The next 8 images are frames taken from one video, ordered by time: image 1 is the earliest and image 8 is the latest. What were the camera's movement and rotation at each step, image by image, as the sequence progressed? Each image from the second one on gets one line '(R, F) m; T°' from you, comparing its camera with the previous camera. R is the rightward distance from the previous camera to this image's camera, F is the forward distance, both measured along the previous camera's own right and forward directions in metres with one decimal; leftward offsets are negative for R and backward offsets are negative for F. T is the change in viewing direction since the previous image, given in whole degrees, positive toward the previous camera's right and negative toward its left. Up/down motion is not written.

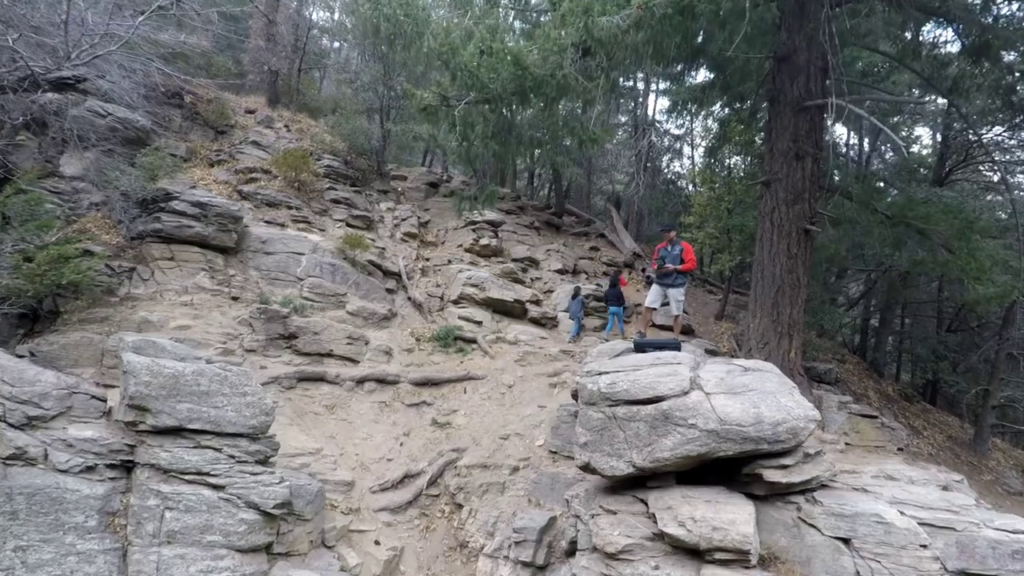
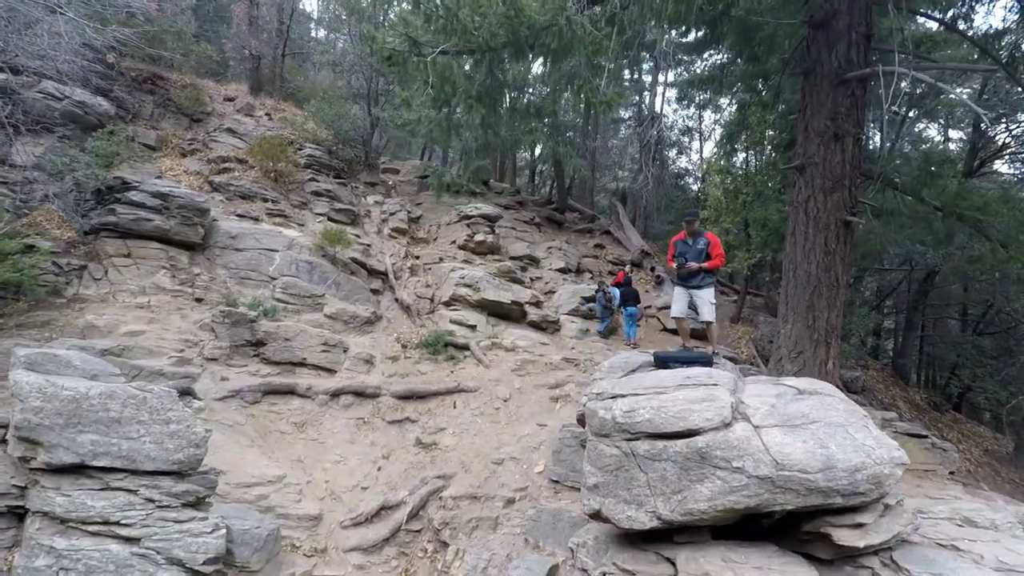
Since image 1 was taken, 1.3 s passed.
(+0.1, +1.2) m; 0°
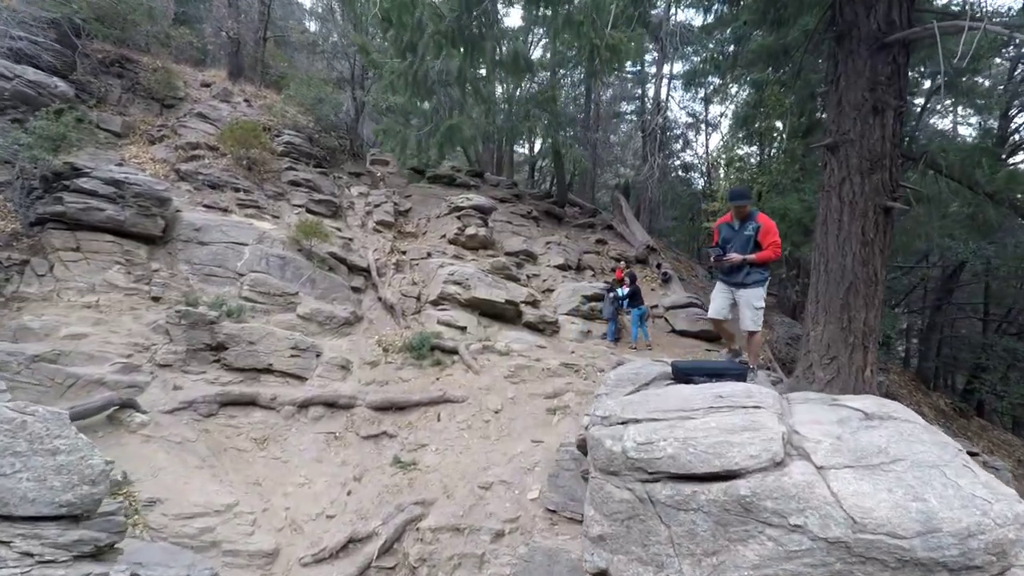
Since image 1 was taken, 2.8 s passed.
(+0.1, +1.0) m; 0°
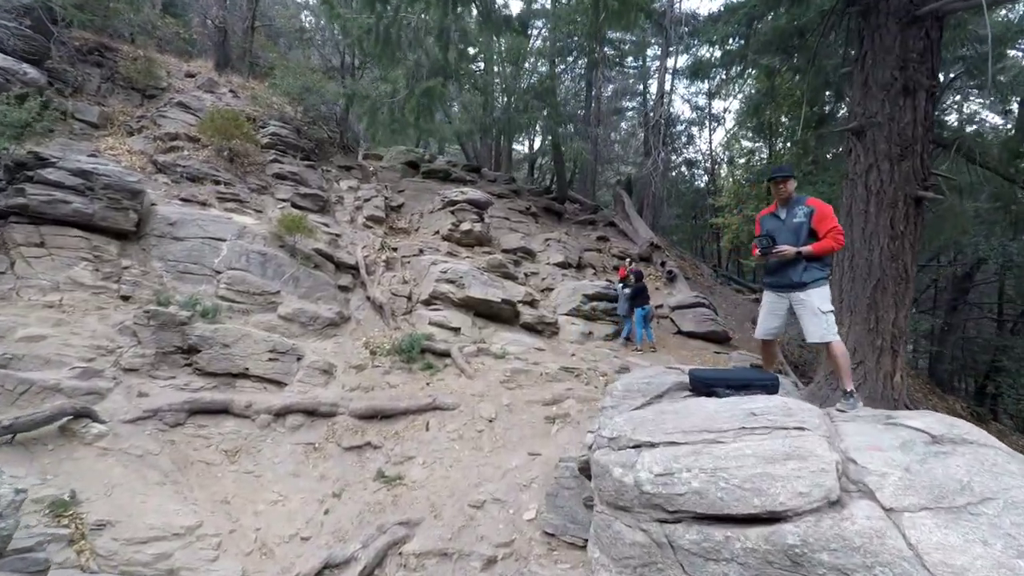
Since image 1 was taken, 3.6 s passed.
(+0.1, +0.6) m; 0°
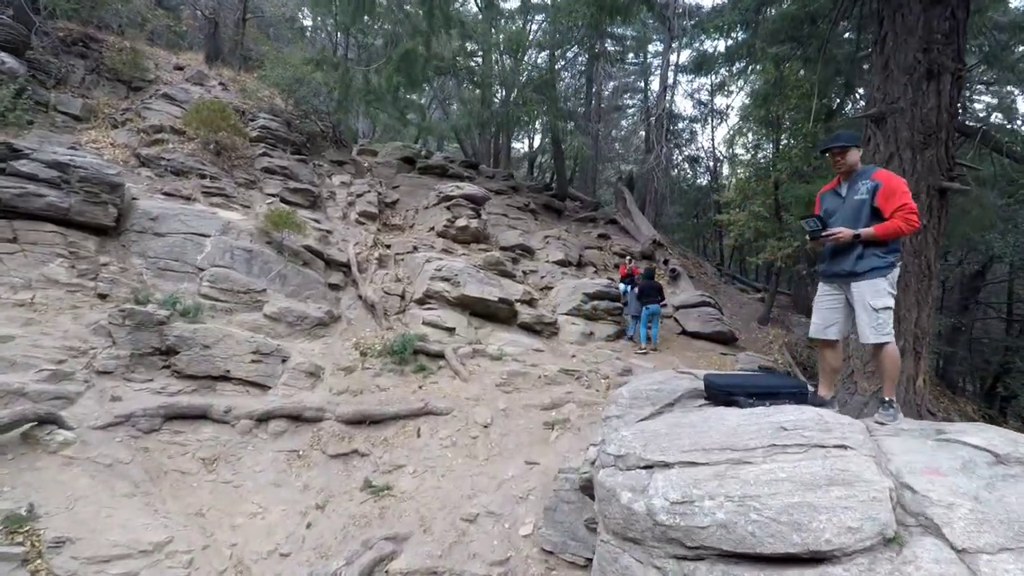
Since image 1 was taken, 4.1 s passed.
(0.0, +0.4) m; 0°
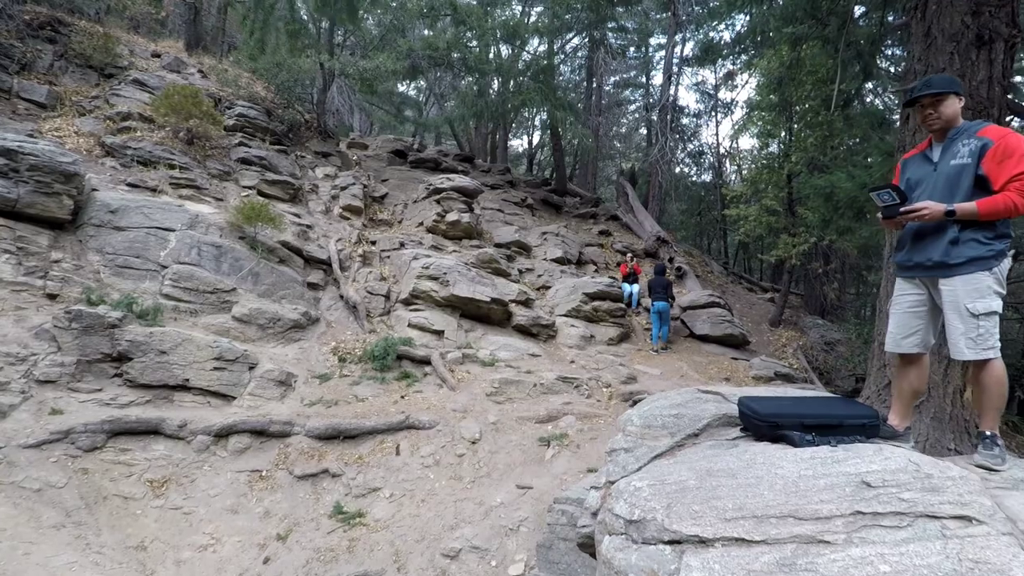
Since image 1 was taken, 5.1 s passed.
(+0.1, +0.7) m; 0°
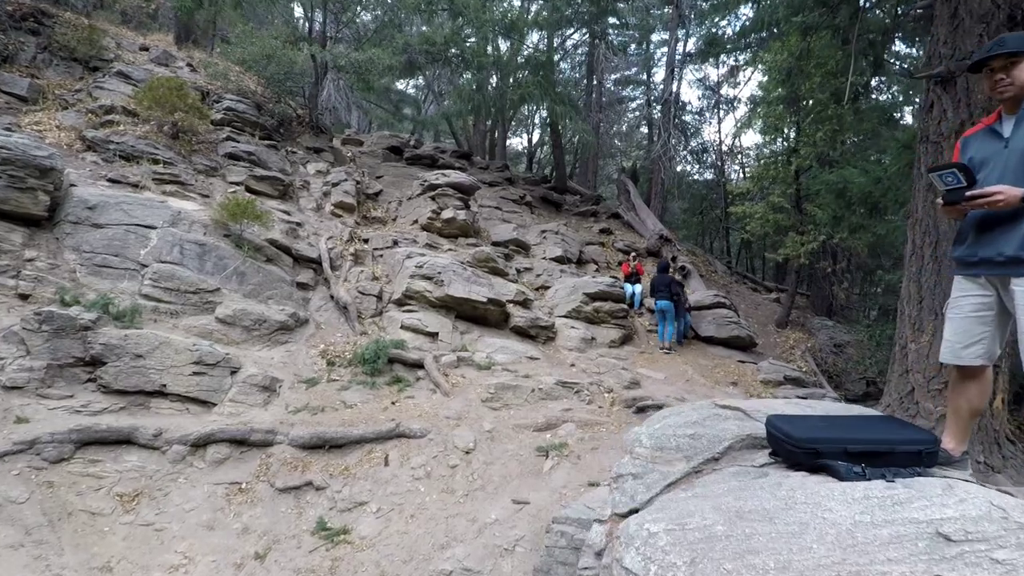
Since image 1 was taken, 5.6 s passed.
(0.0, +0.4) m; 0°
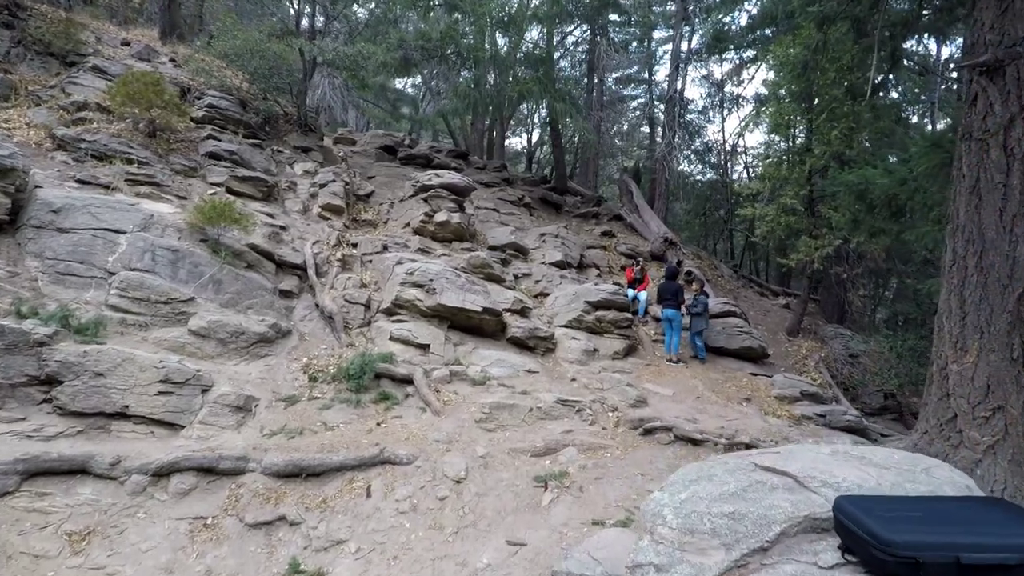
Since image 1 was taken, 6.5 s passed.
(0.0, +0.5) m; 0°
